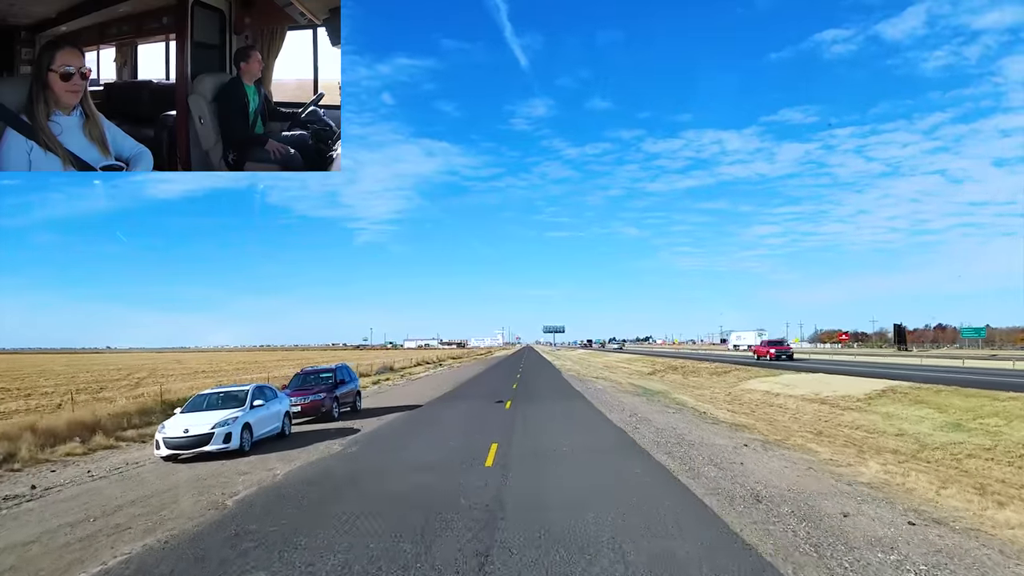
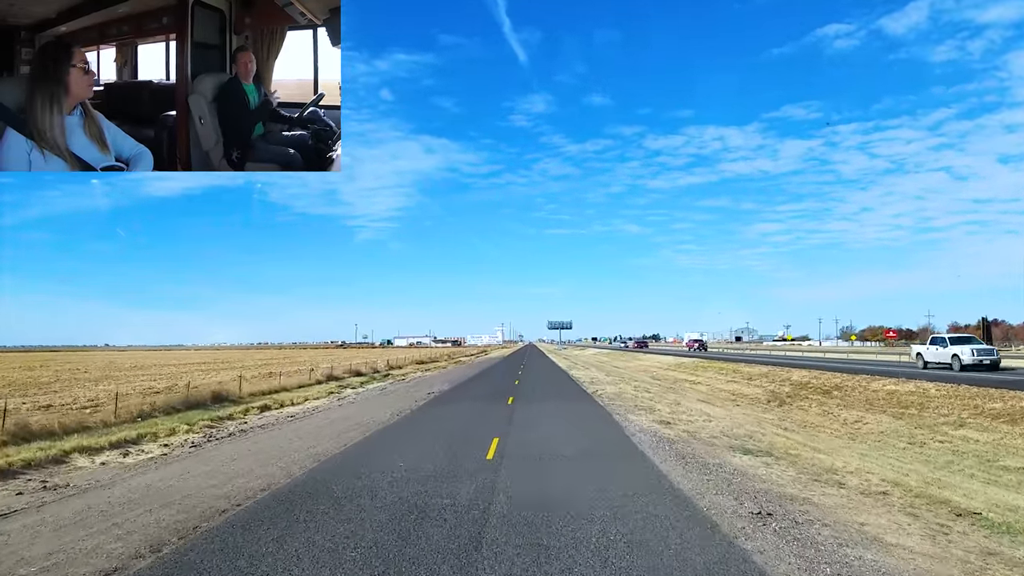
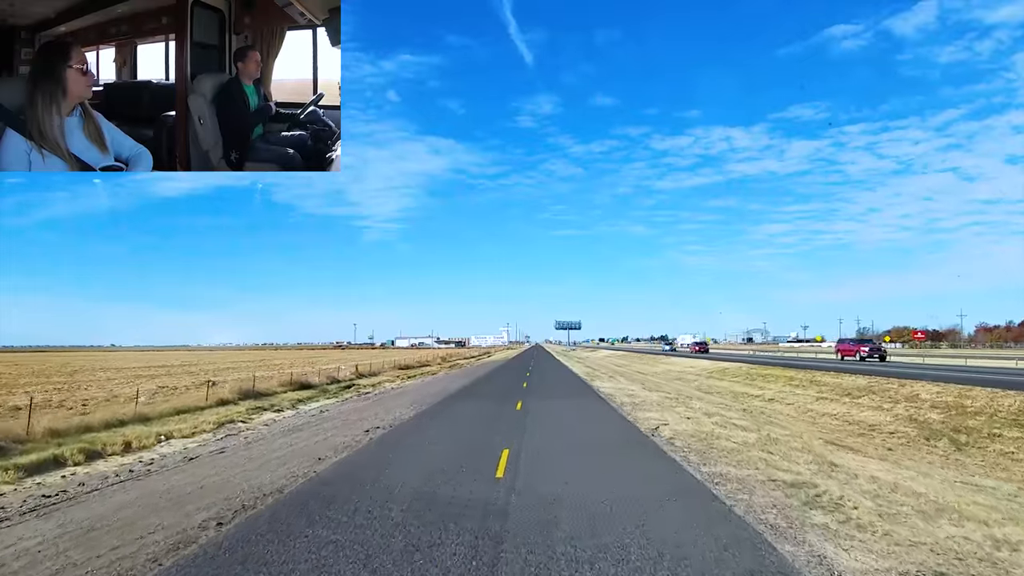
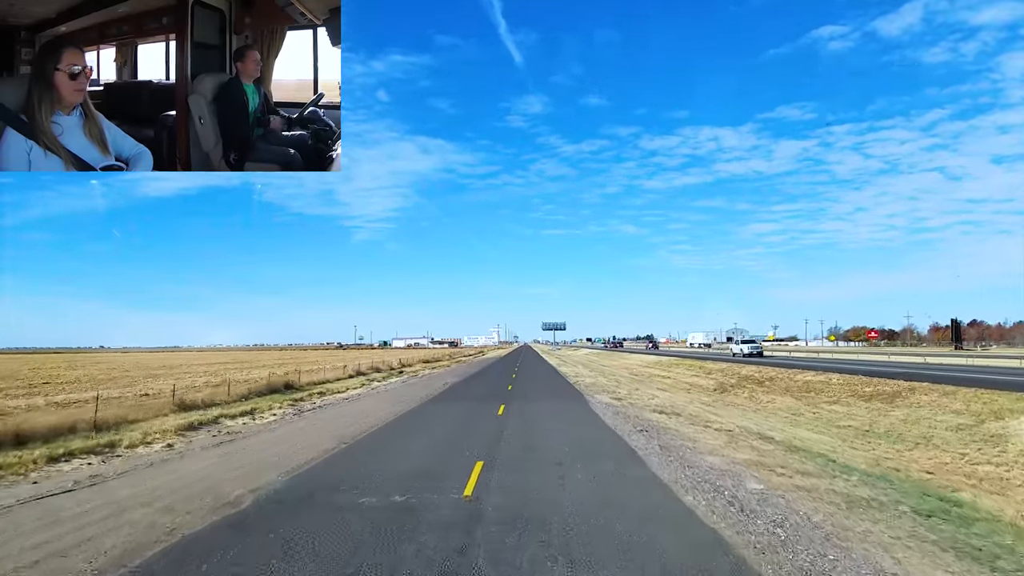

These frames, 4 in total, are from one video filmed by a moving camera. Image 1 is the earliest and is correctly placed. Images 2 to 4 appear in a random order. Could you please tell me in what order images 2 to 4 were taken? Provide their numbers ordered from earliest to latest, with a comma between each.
4, 2, 3
